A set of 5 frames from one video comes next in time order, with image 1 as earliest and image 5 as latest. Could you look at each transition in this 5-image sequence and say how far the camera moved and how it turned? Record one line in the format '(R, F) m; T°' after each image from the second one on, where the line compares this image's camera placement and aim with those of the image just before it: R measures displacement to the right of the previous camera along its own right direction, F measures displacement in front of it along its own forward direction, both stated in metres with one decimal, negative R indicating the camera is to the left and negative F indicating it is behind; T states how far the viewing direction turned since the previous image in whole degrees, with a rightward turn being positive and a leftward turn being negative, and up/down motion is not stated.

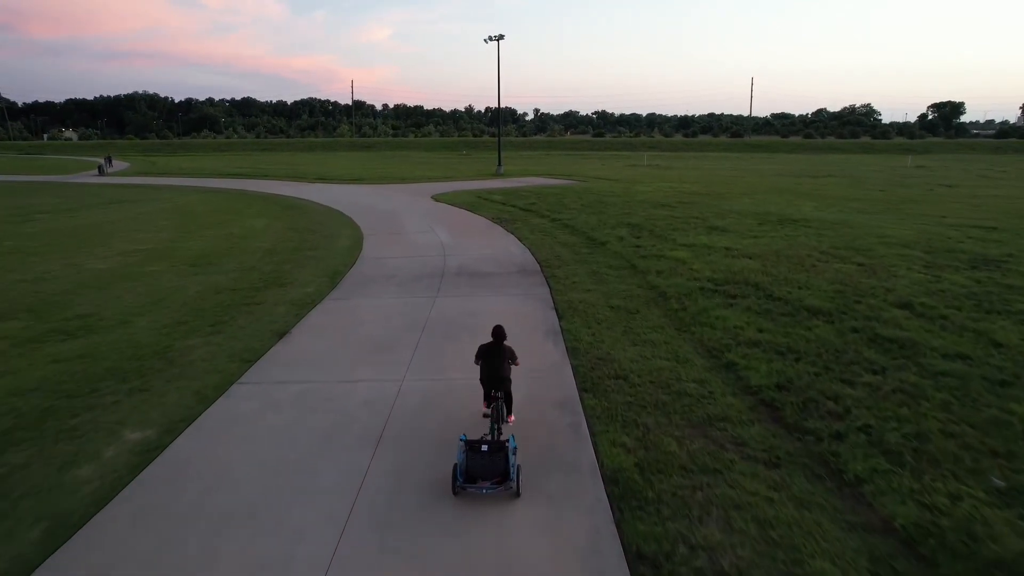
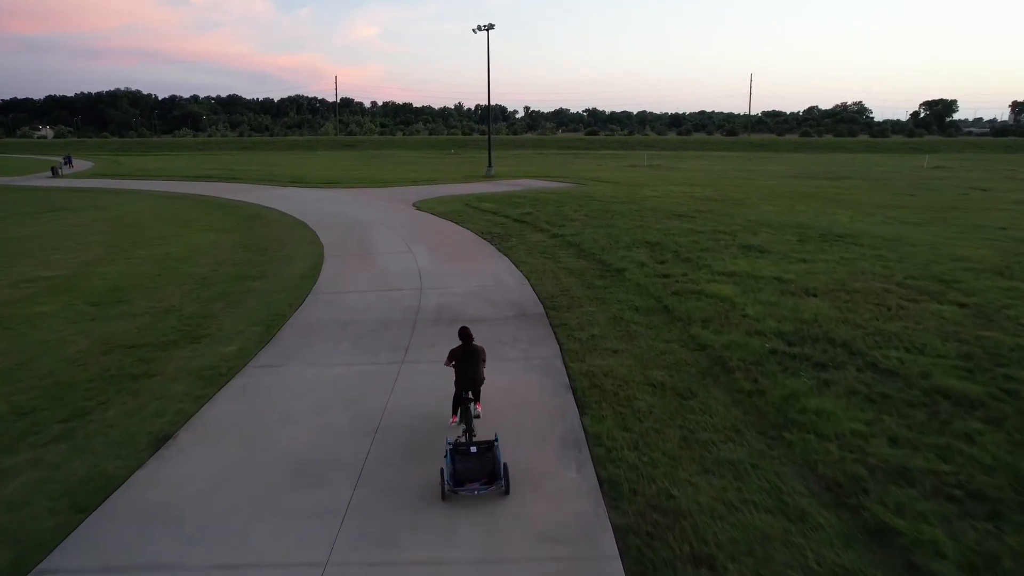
(-0.1, +2.8) m; +1°
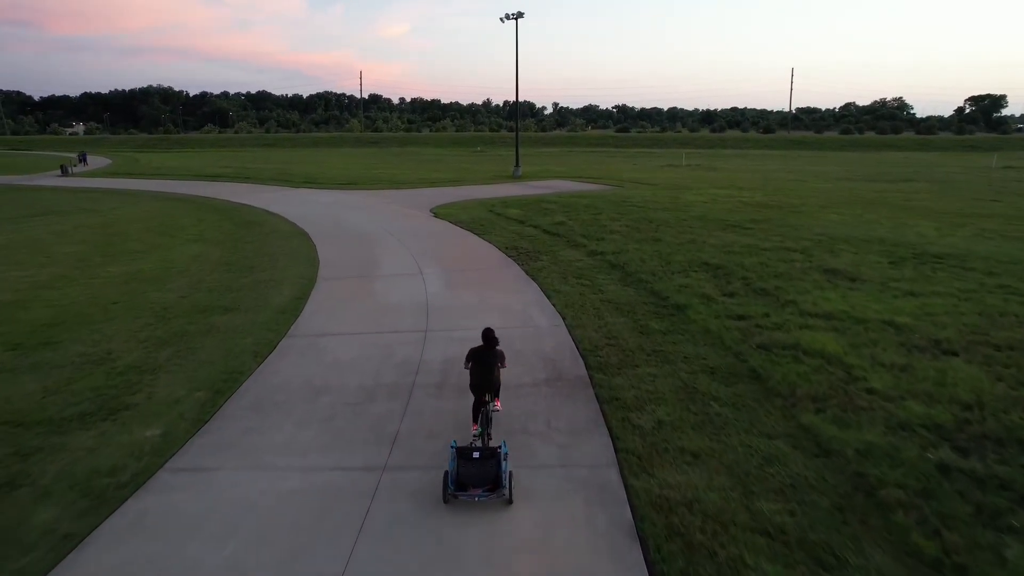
(-0.1, +2.4) m; -2°
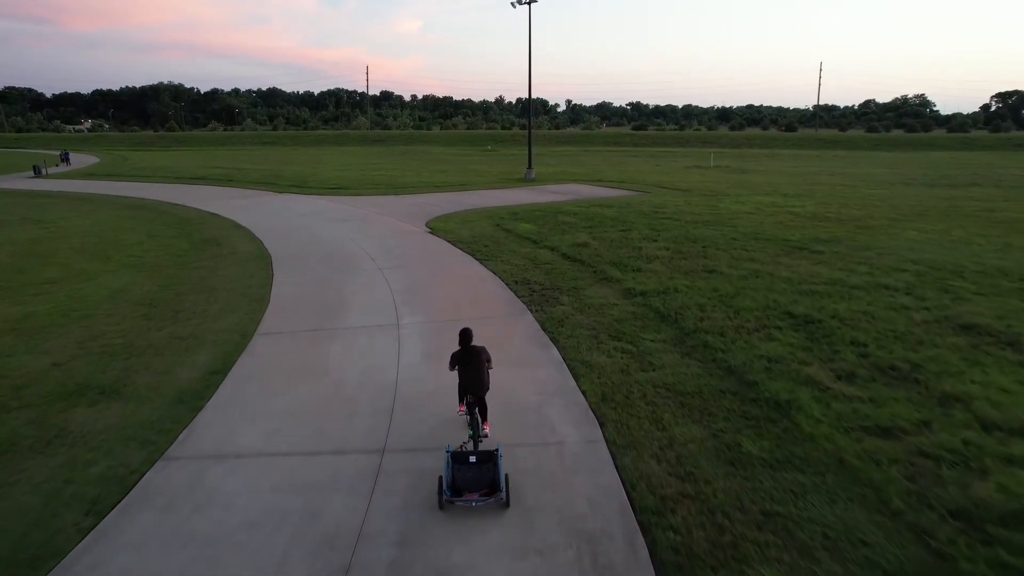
(0.0, +3.2) m; -1°
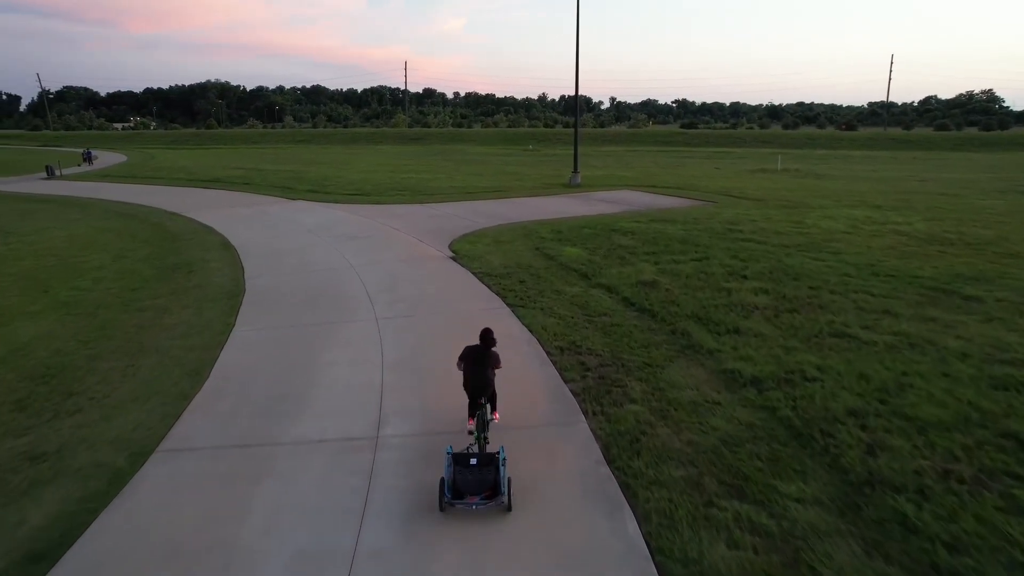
(0.0, +3.2) m; -3°
